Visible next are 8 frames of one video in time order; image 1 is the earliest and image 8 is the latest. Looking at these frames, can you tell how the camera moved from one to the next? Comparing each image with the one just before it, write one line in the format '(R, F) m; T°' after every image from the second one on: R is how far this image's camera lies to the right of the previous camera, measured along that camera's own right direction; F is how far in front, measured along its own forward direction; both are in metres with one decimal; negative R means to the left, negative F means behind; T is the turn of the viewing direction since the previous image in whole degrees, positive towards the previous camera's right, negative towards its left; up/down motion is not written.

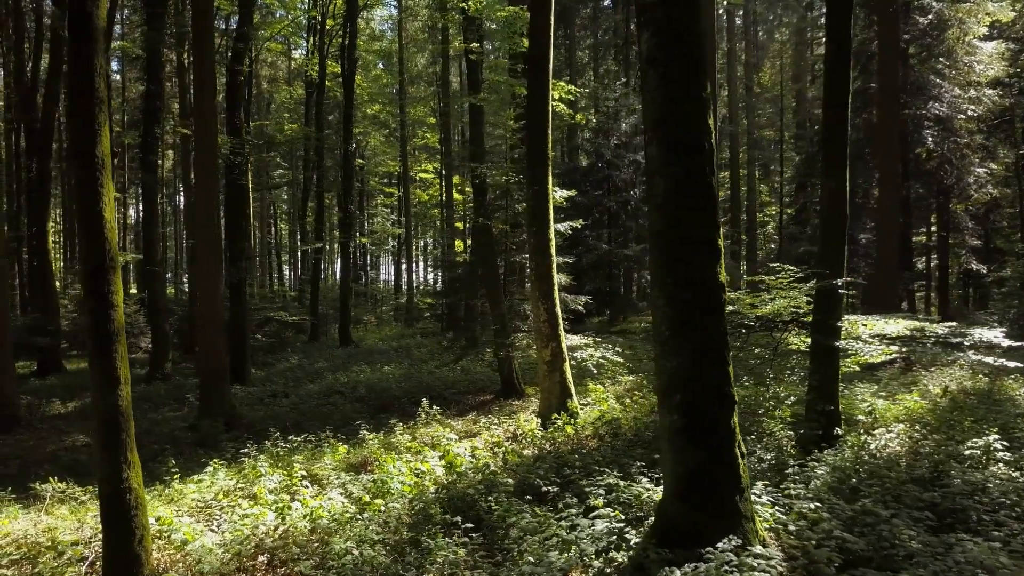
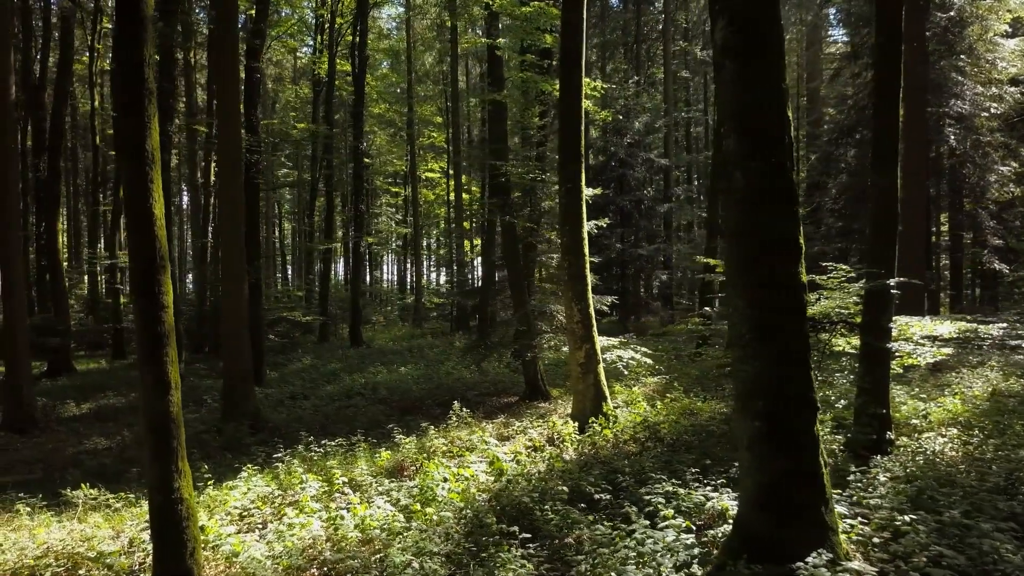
(-0.5, +0.2) m; 0°
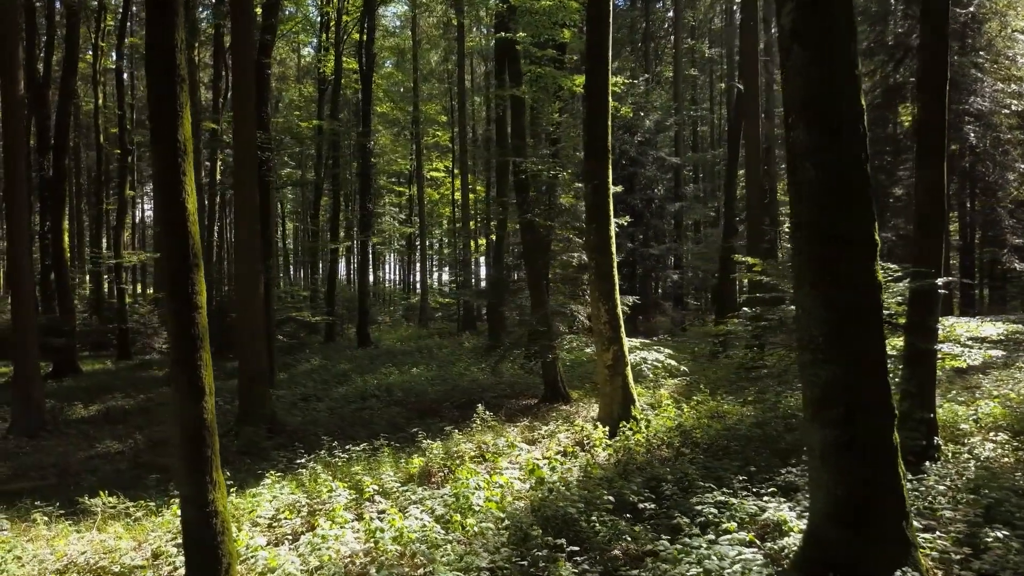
(-0.4, +0.3) m; 0°
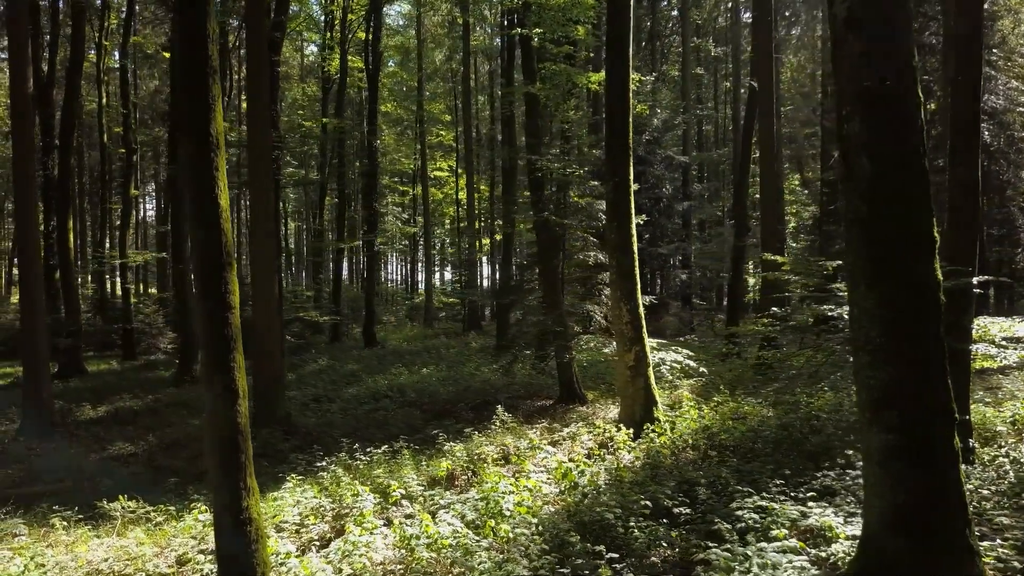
(-0.3, +0.1) m; 0°
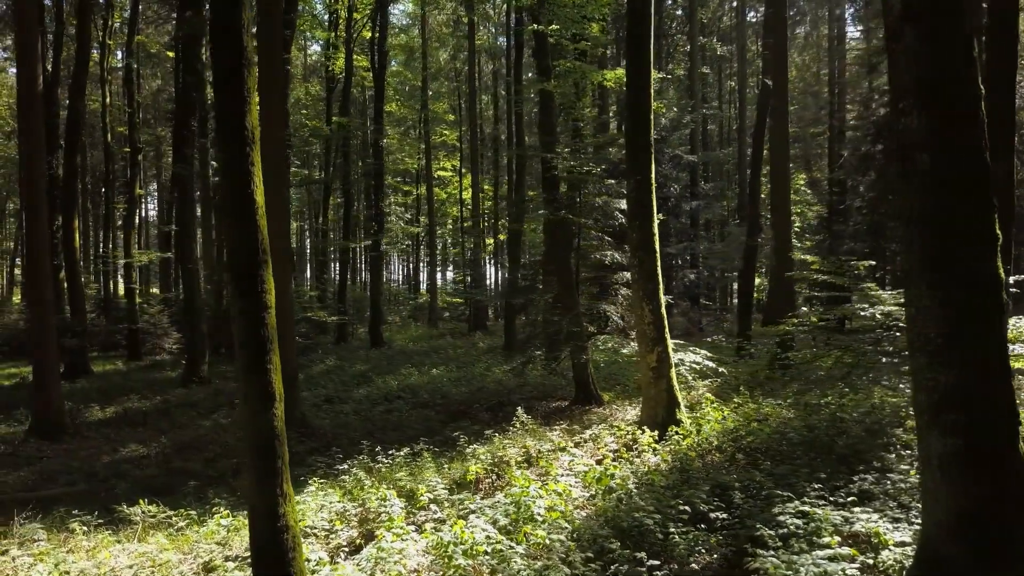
(-0.3, +0.1) m; 0°
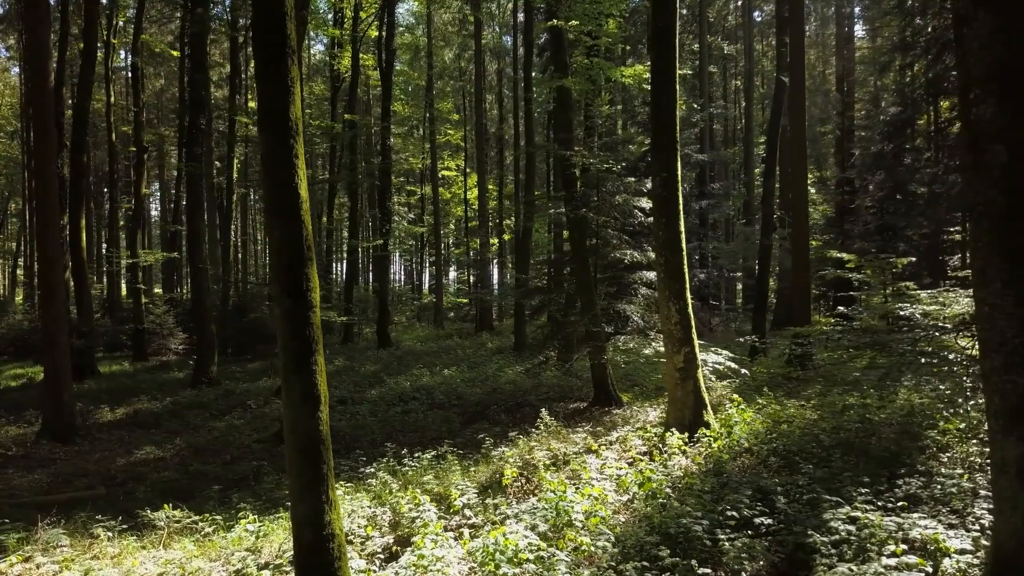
(-0.3, +0.2) m; 0°
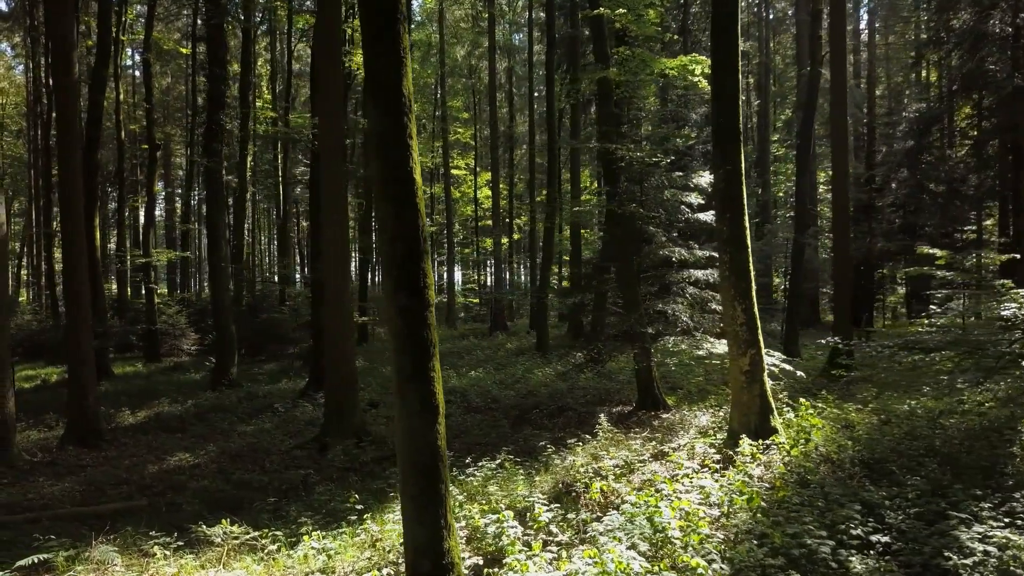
(-0.8, +0.4) m; 0°
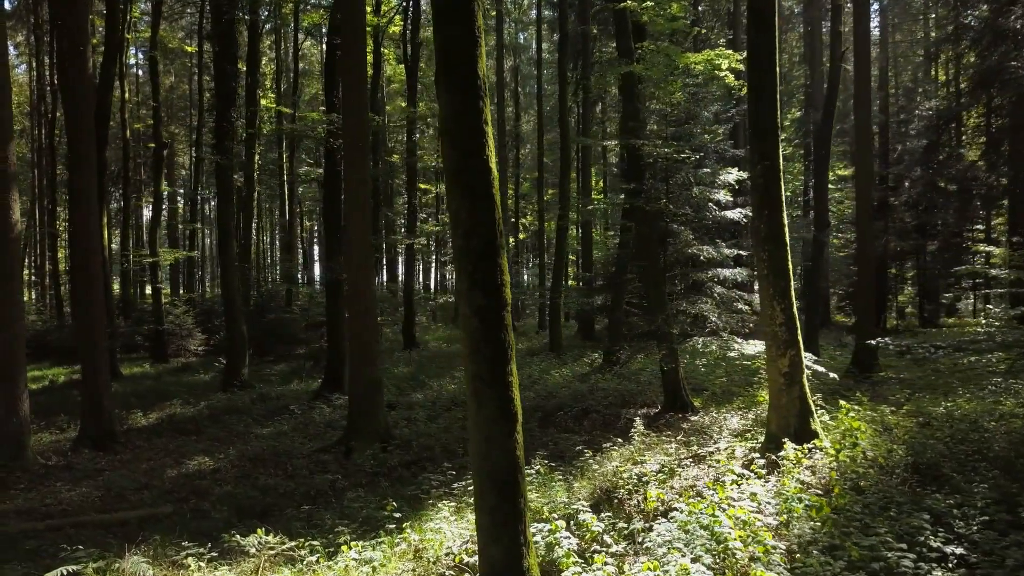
(-0.4, +0.2) m; 0°
